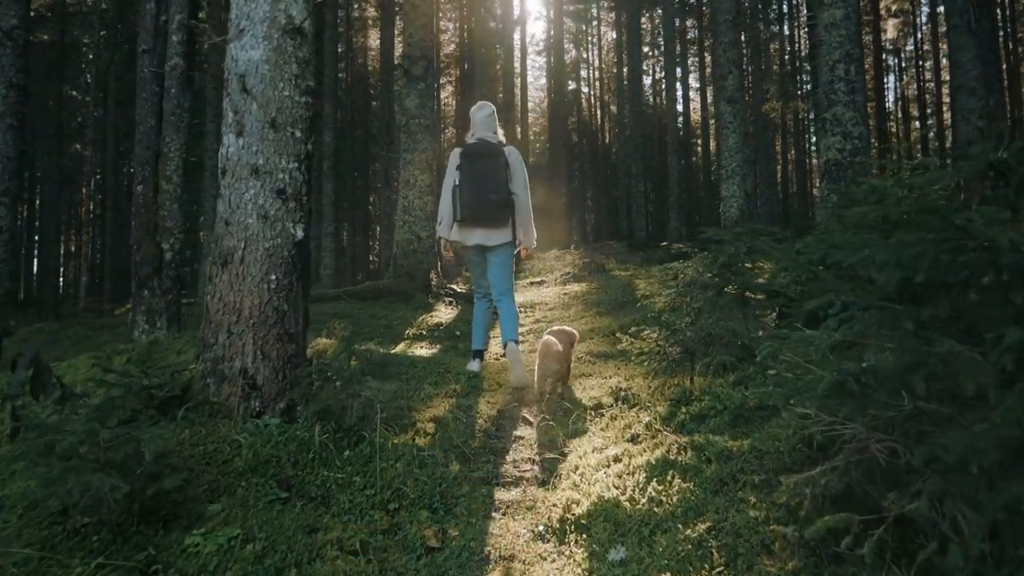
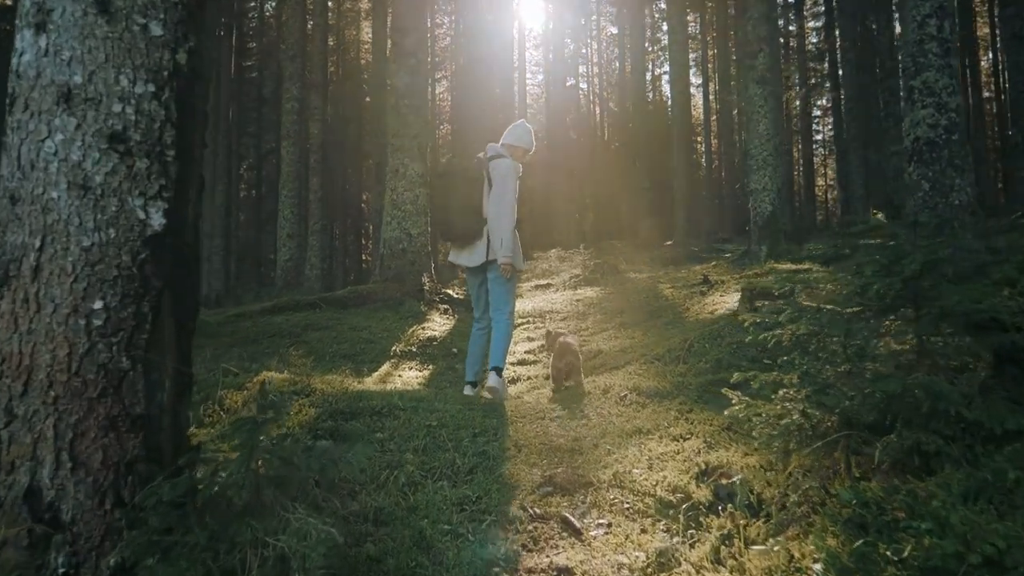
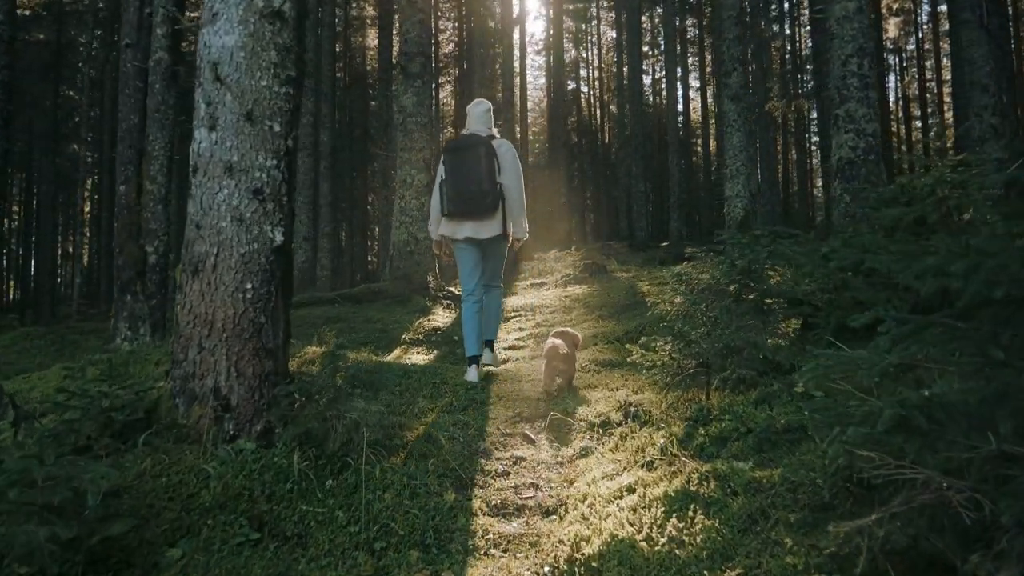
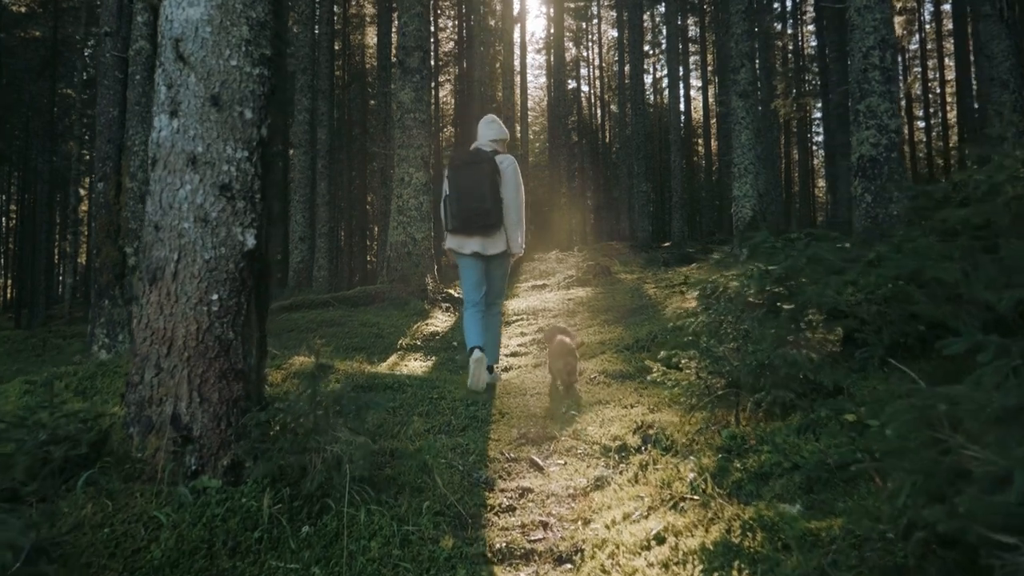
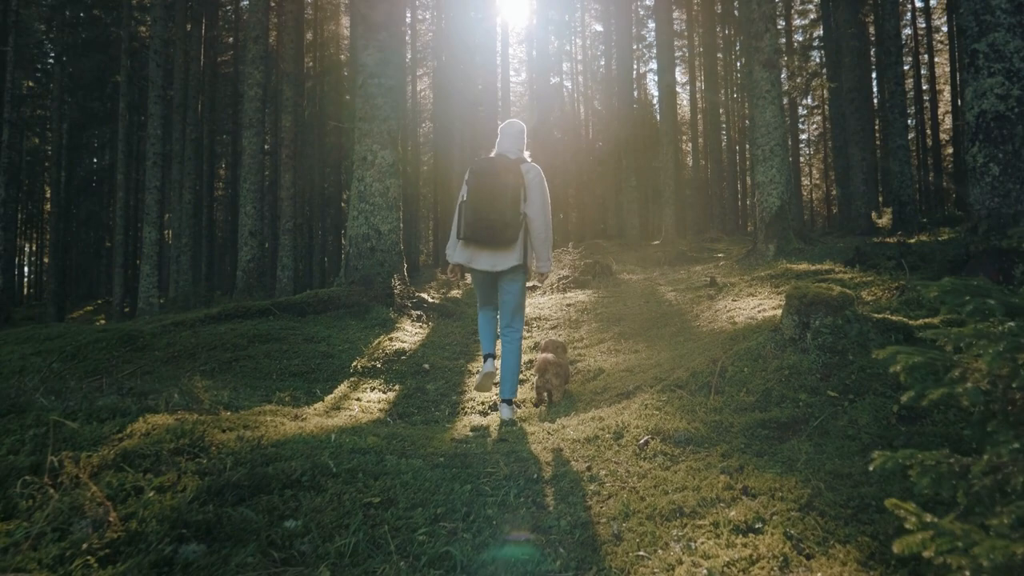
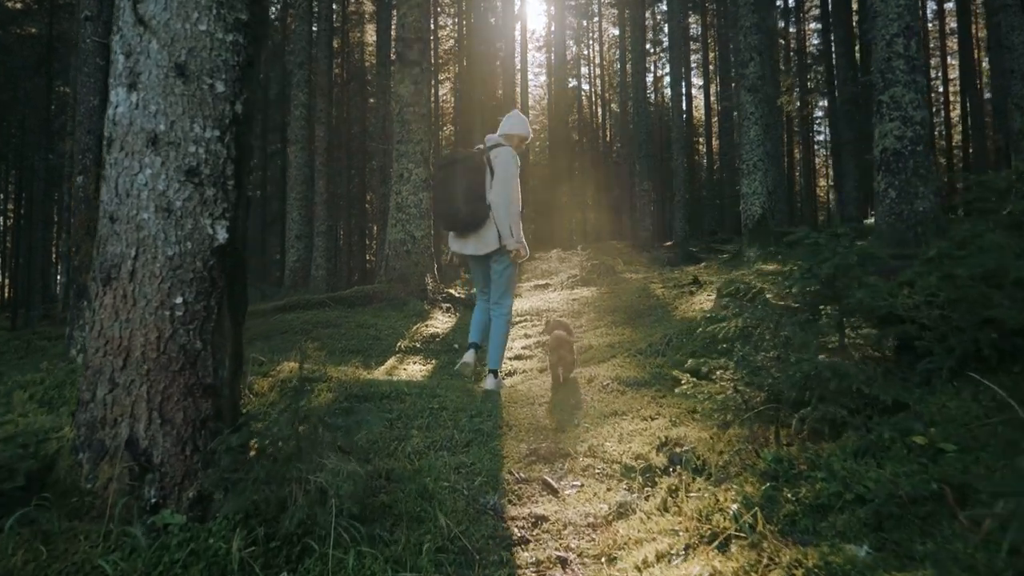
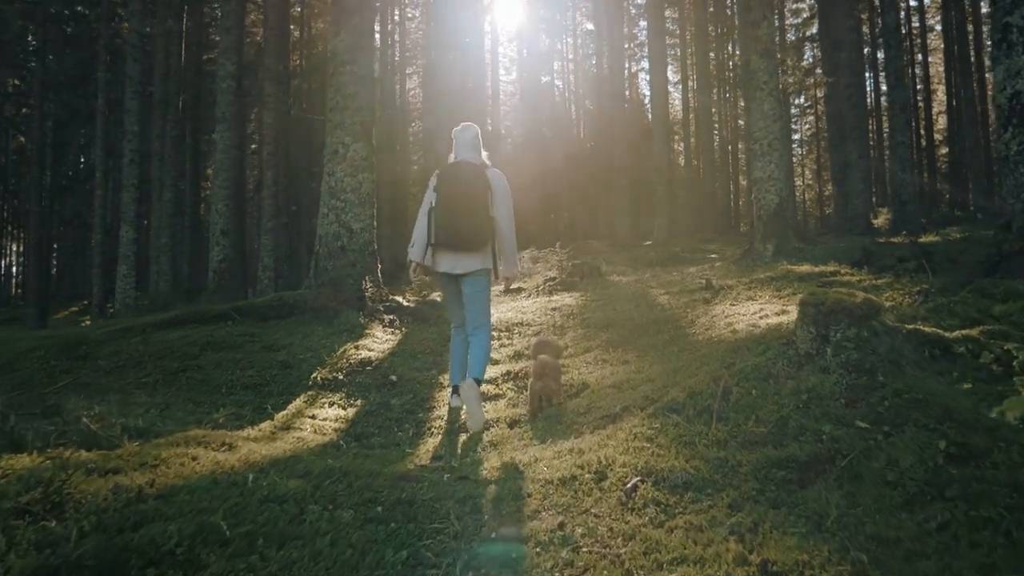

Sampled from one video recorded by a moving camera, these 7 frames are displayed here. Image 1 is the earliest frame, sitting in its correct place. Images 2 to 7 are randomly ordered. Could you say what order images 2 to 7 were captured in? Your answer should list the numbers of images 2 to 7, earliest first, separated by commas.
3, 4, 6, 2, 5, 7
